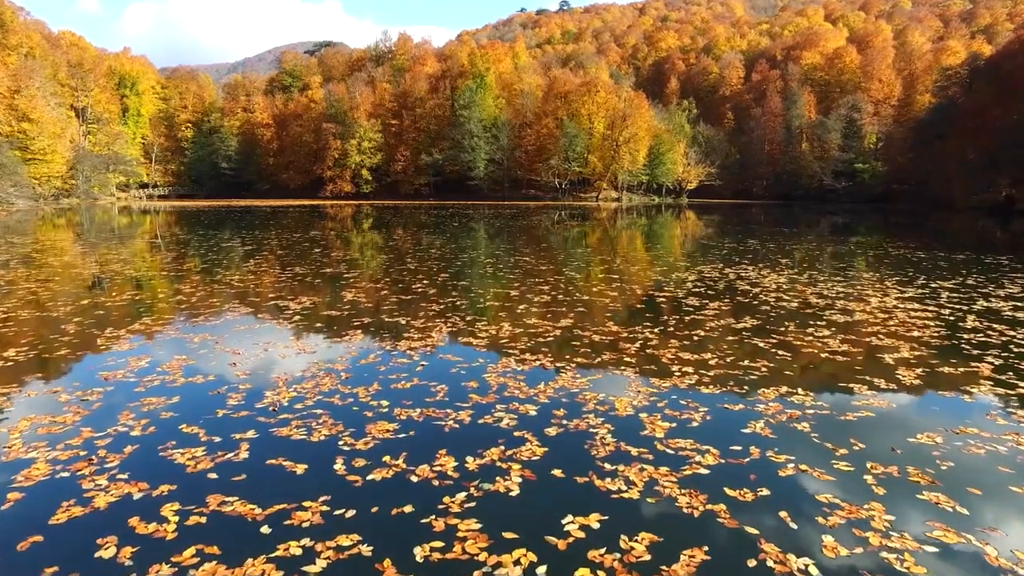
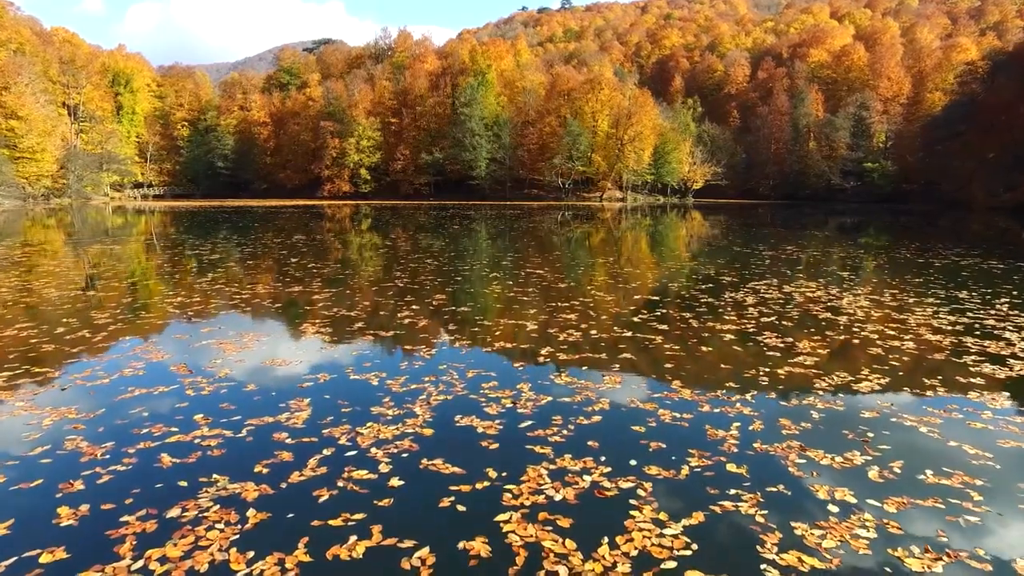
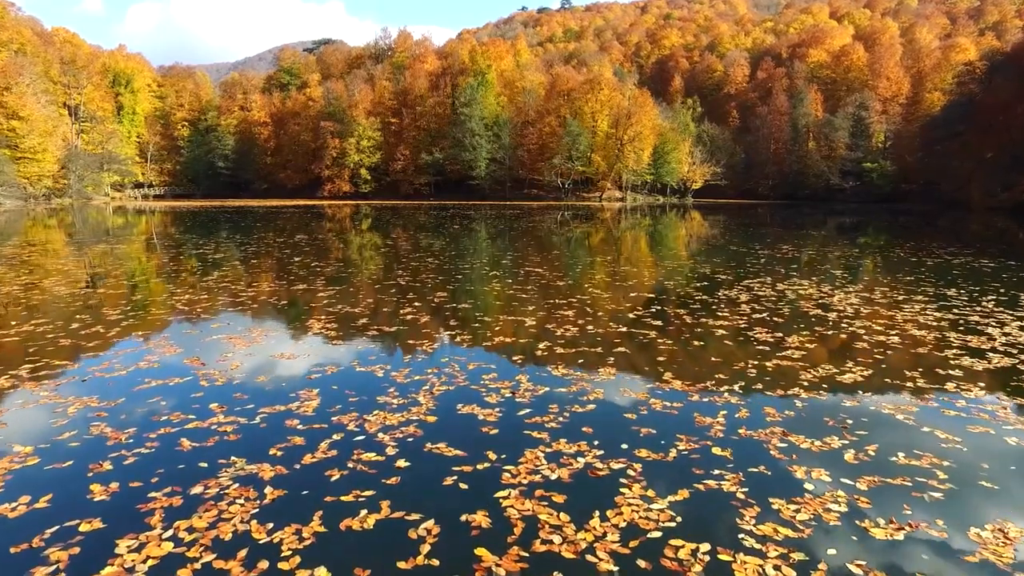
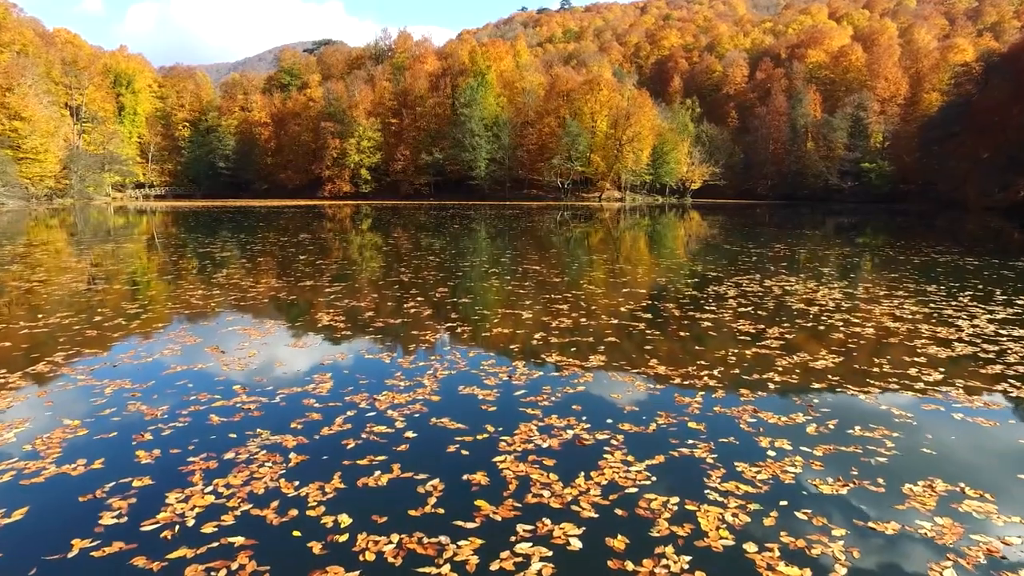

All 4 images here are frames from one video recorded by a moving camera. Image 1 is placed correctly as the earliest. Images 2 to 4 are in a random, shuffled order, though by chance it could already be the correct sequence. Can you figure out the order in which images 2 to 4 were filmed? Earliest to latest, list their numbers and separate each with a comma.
4, 3, 2
